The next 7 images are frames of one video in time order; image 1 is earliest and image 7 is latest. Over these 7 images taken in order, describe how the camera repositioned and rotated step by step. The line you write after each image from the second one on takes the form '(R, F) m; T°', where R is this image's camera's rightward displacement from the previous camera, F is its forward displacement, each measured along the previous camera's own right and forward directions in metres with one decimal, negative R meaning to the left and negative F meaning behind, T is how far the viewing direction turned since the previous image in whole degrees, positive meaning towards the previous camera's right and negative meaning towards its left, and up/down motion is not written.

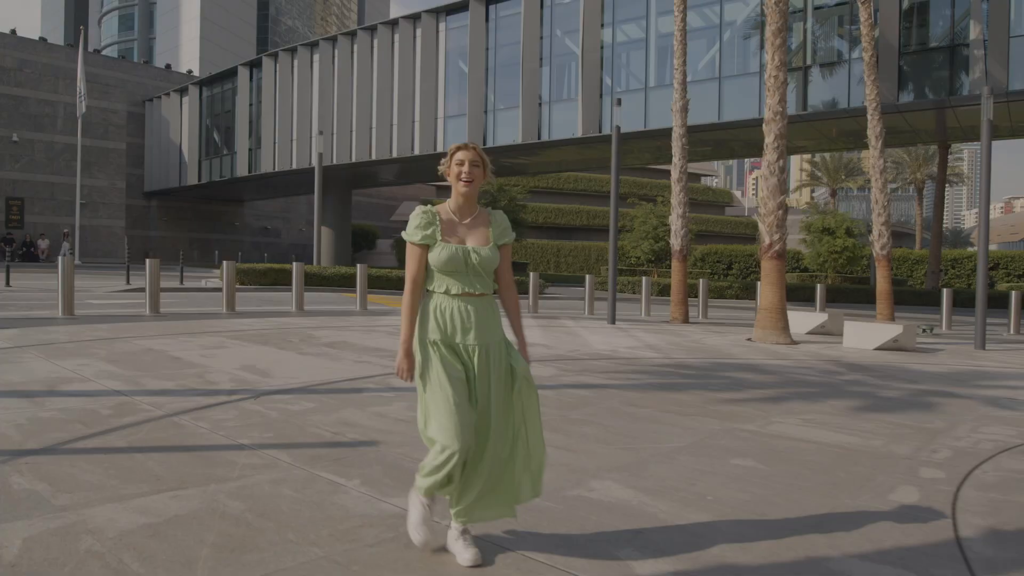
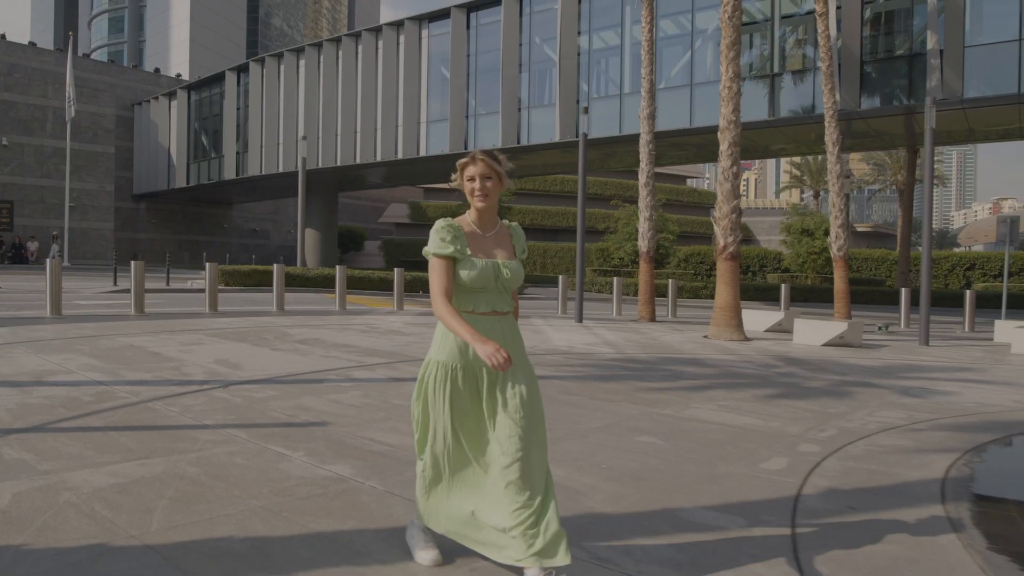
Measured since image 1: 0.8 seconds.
(+0.4, -0.7) m; +1°
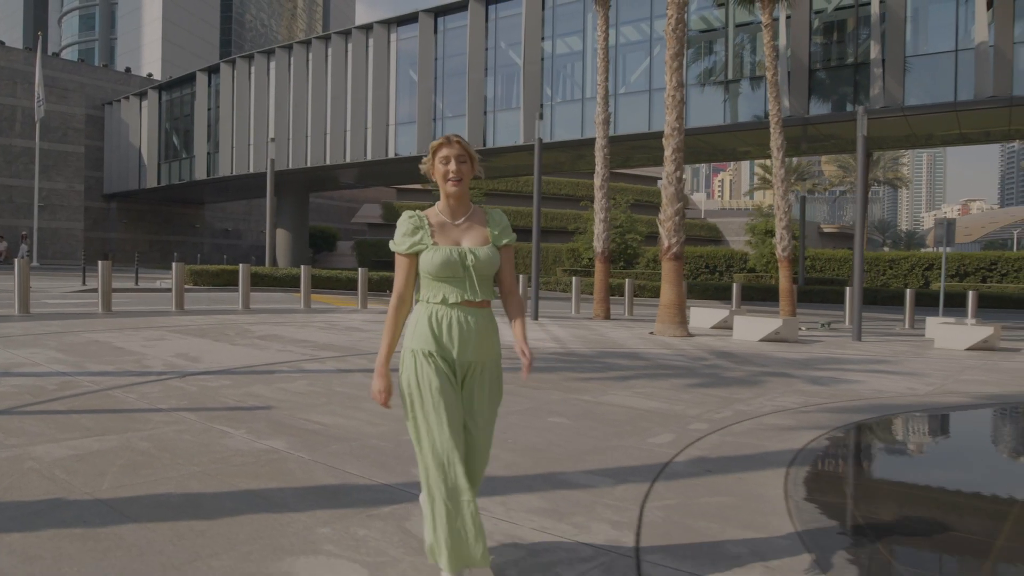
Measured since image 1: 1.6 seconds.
(+0.4, -0.7) m; +2°
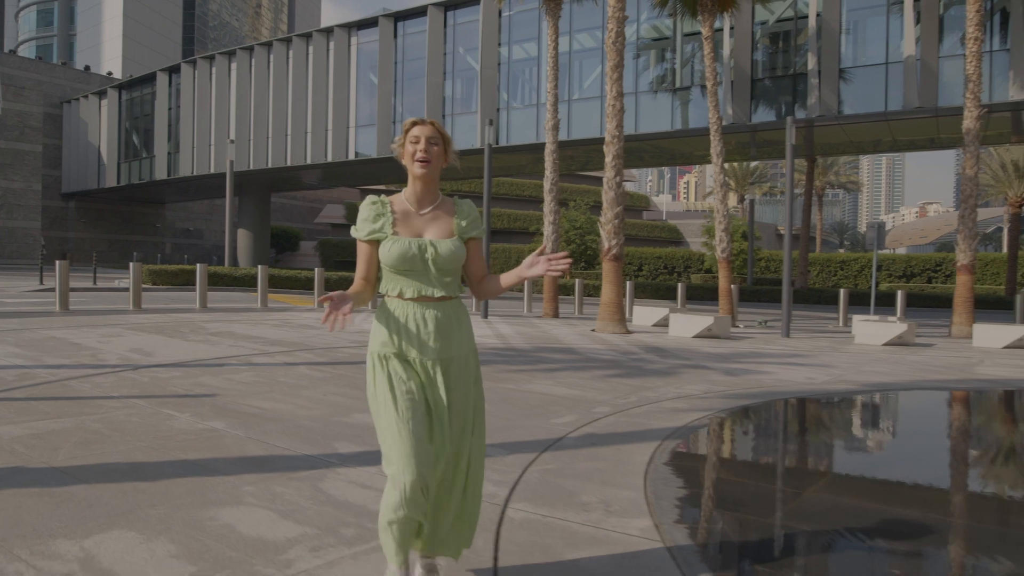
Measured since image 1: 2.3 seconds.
(+0.4, -0.7) m; +2°
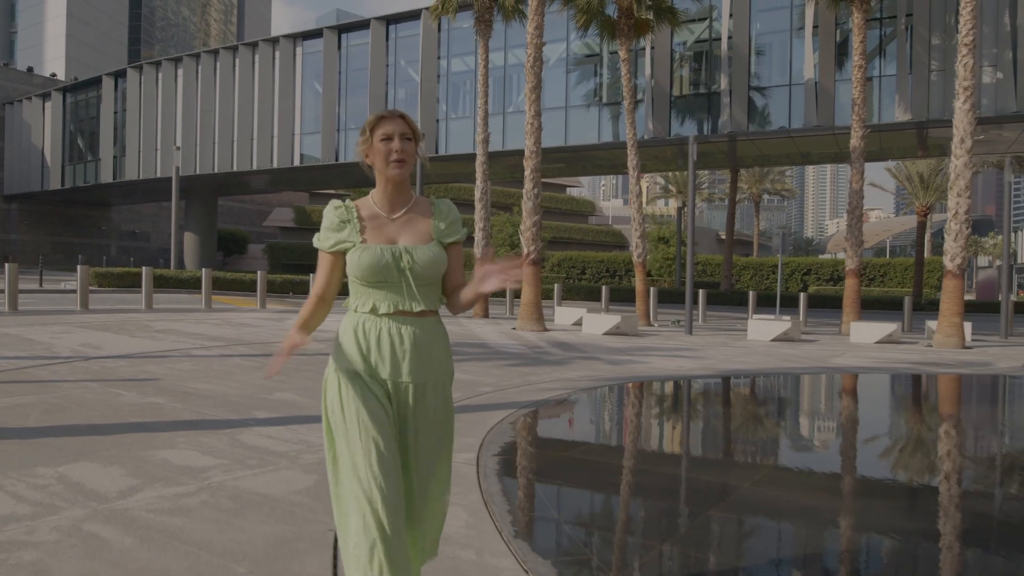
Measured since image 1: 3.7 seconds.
(+0.6, -1.4) m; +3°
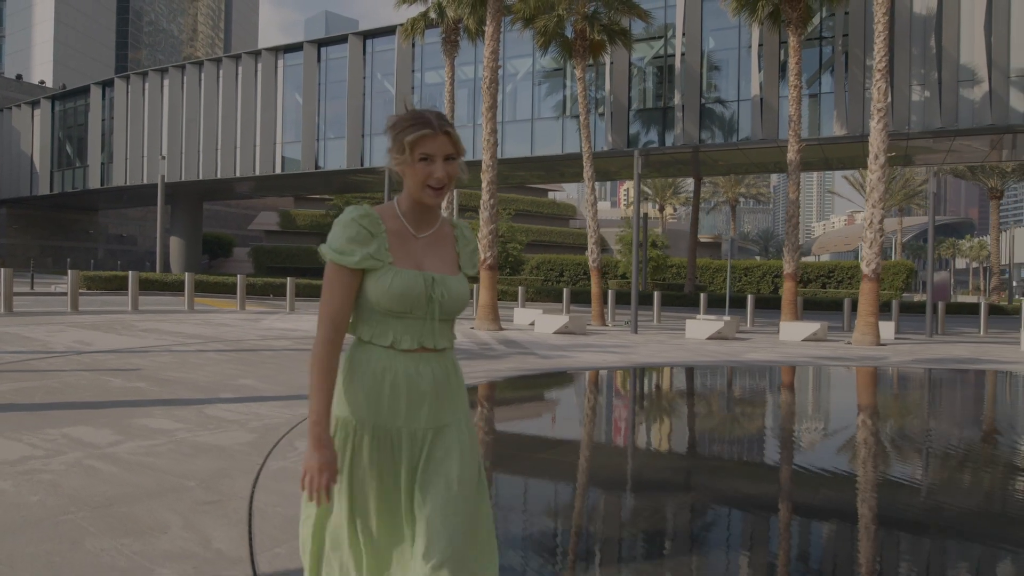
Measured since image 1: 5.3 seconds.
(+0.7, -1.5) m; +1°
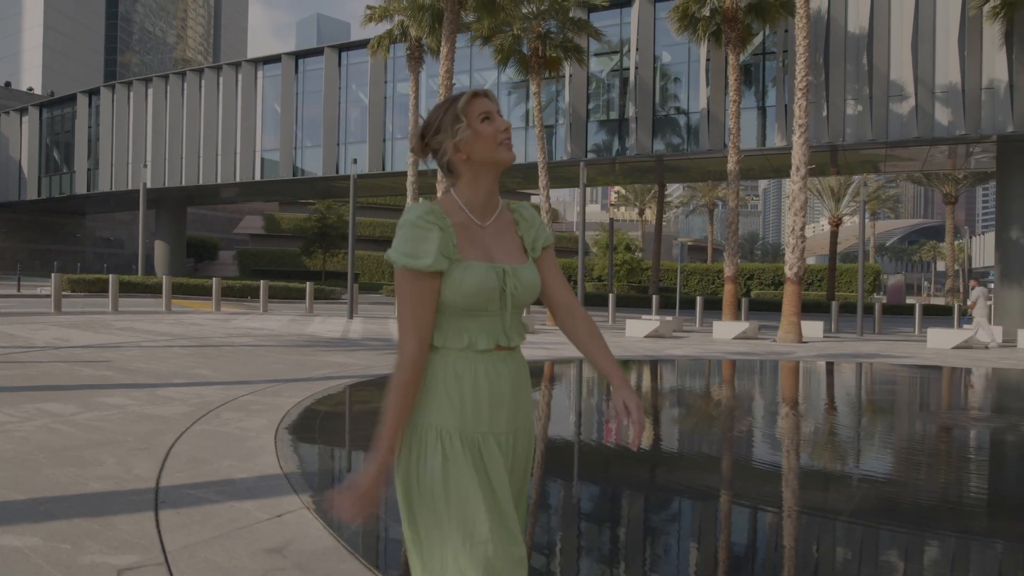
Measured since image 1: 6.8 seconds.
(+1.0, -1.5) m; +1°
